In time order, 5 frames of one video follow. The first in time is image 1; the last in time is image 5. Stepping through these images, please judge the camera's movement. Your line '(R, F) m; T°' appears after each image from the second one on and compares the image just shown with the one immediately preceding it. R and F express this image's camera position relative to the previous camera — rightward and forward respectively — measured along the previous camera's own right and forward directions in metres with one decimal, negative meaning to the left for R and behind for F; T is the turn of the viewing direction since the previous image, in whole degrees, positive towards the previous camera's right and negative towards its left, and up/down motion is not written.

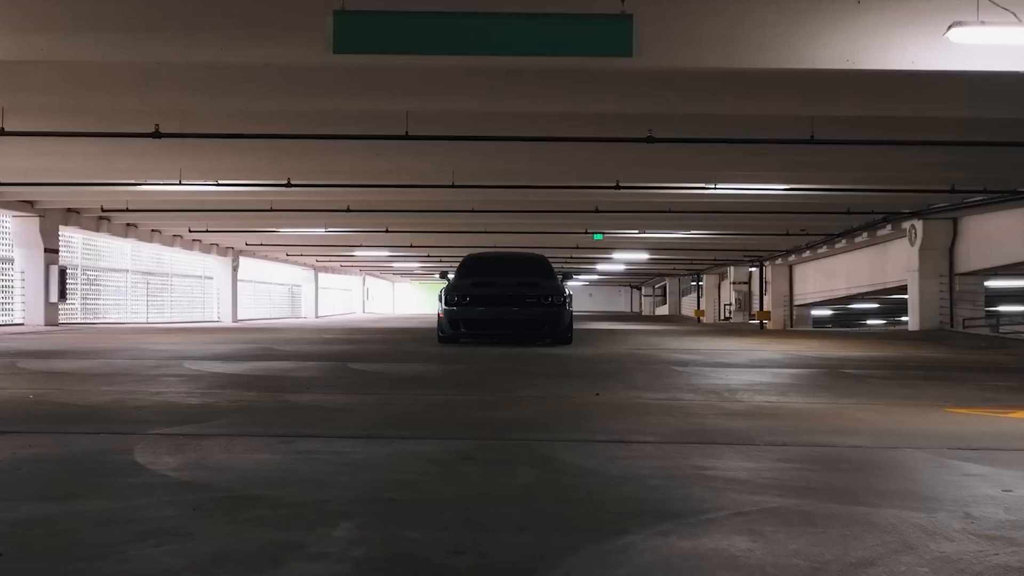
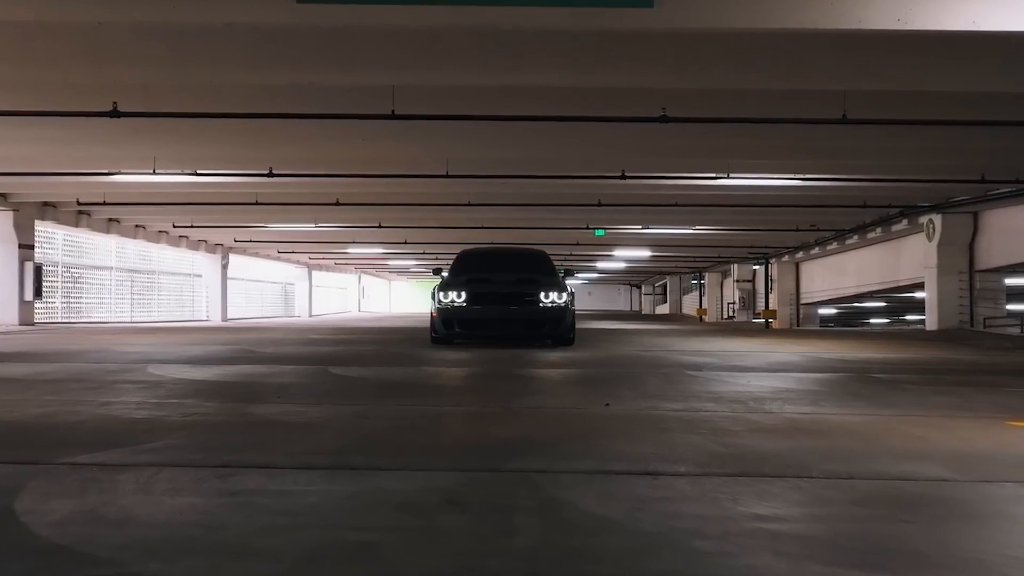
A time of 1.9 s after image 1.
(0.0, +0.8) m; 0°
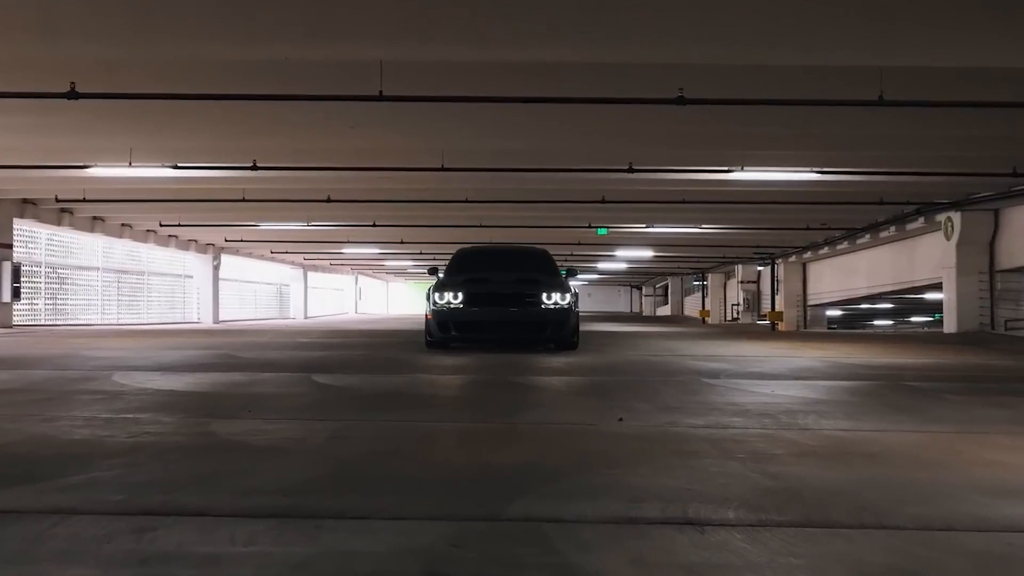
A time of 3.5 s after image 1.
(0.0, +0.7) m; 0°
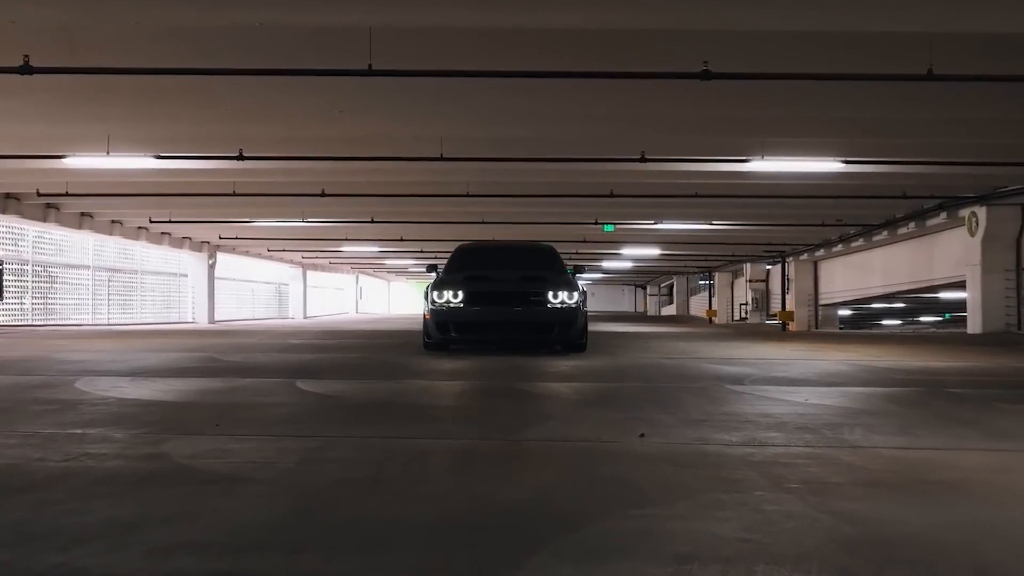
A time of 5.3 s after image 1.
(0.0, +0.6) m; 0°
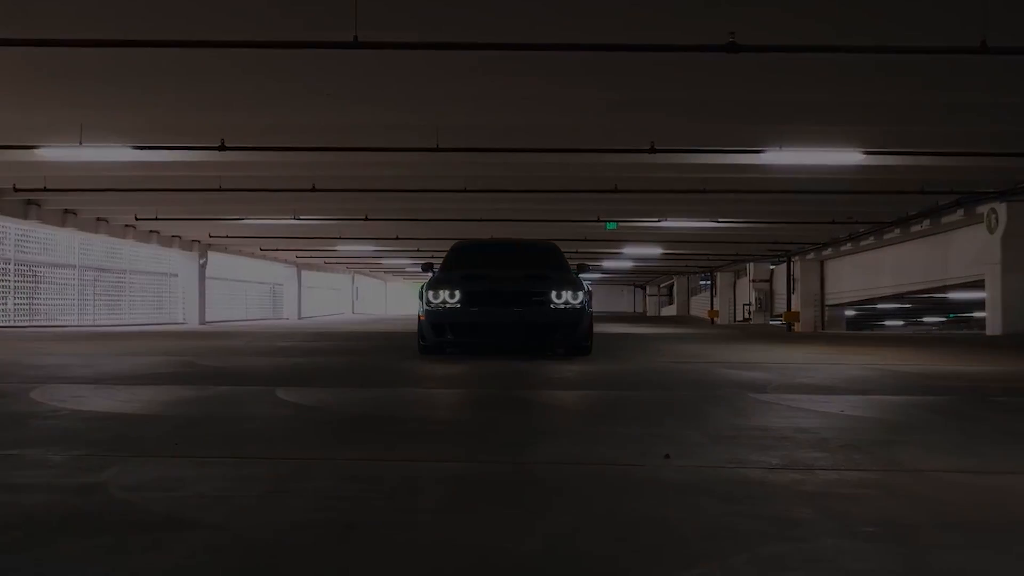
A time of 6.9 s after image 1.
(0.0, +0.6) m; 0°
